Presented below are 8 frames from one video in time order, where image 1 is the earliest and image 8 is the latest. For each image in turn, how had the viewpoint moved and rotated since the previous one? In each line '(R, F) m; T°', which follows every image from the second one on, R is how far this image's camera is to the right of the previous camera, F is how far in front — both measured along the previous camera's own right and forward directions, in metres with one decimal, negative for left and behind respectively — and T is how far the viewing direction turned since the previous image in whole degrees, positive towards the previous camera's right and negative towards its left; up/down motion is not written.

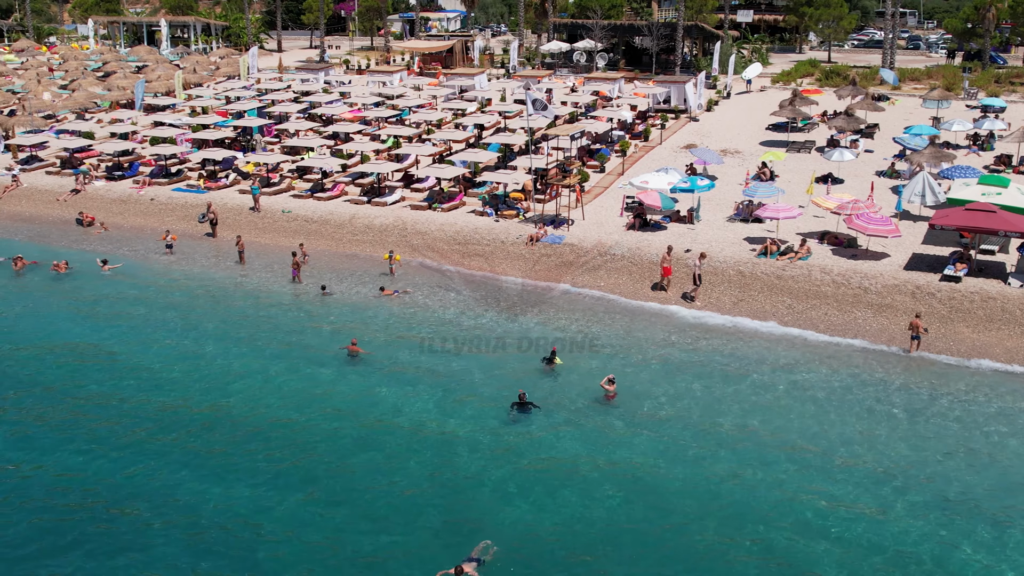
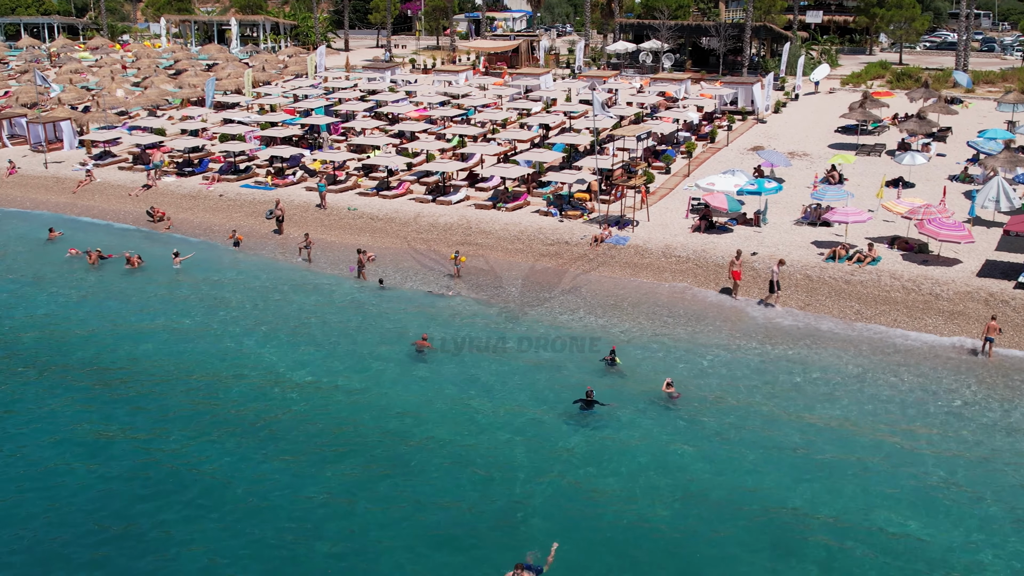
(-0.1, +0.1) m; -3°
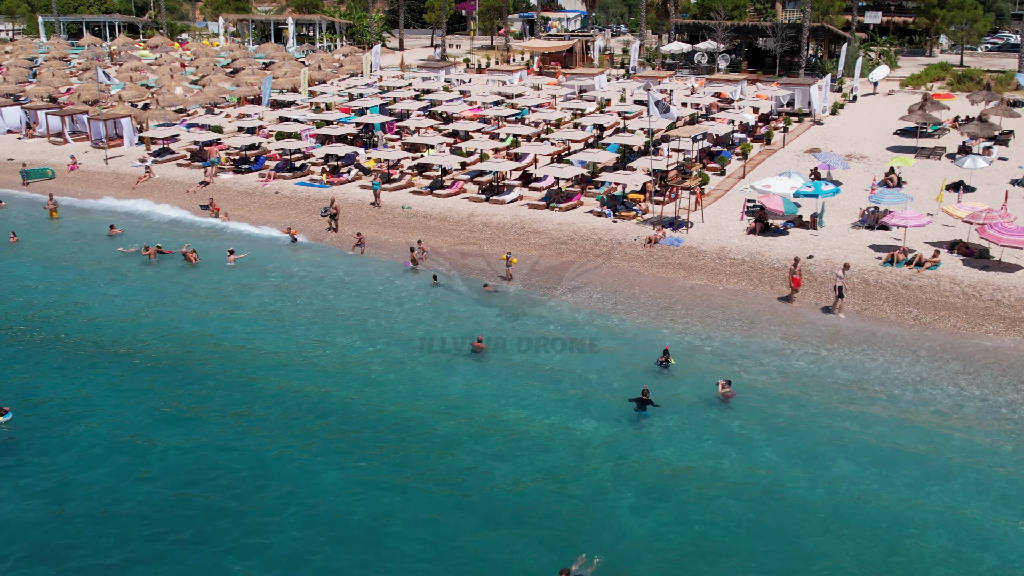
(-0.1, 0.0) m; -3°
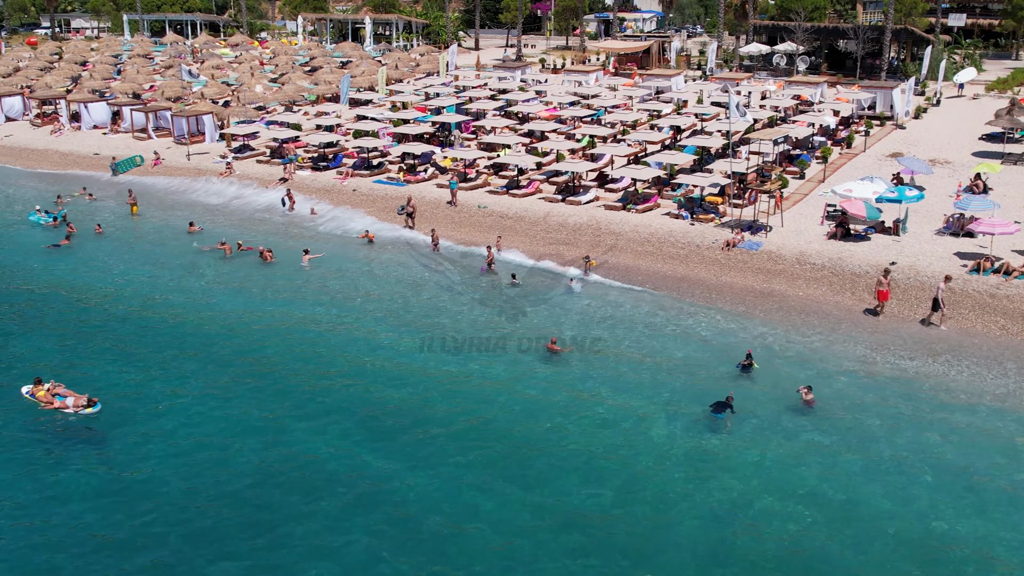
(-0.2, 0.0) m; -3°
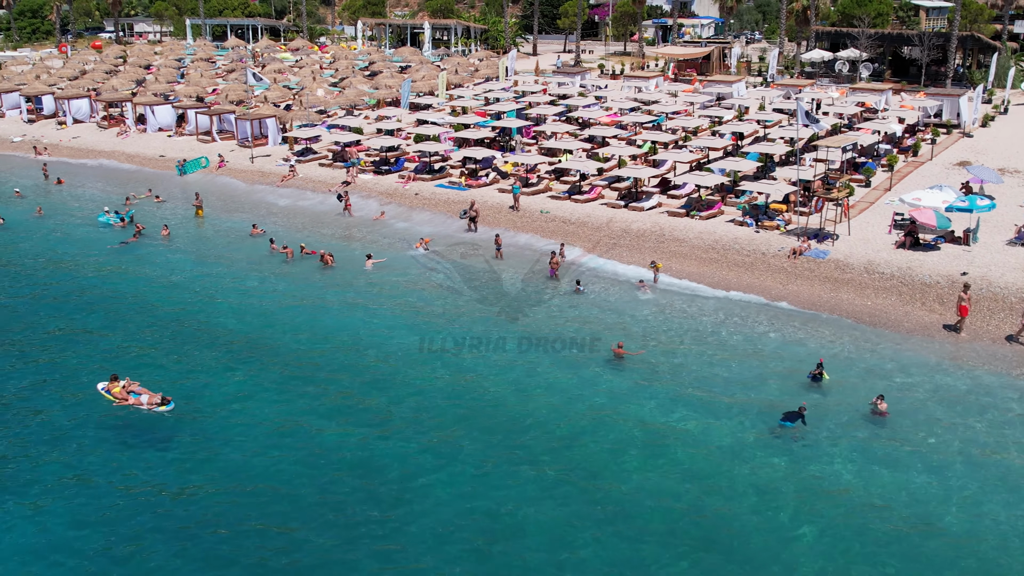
(-0.4, 0.0) m; -2°
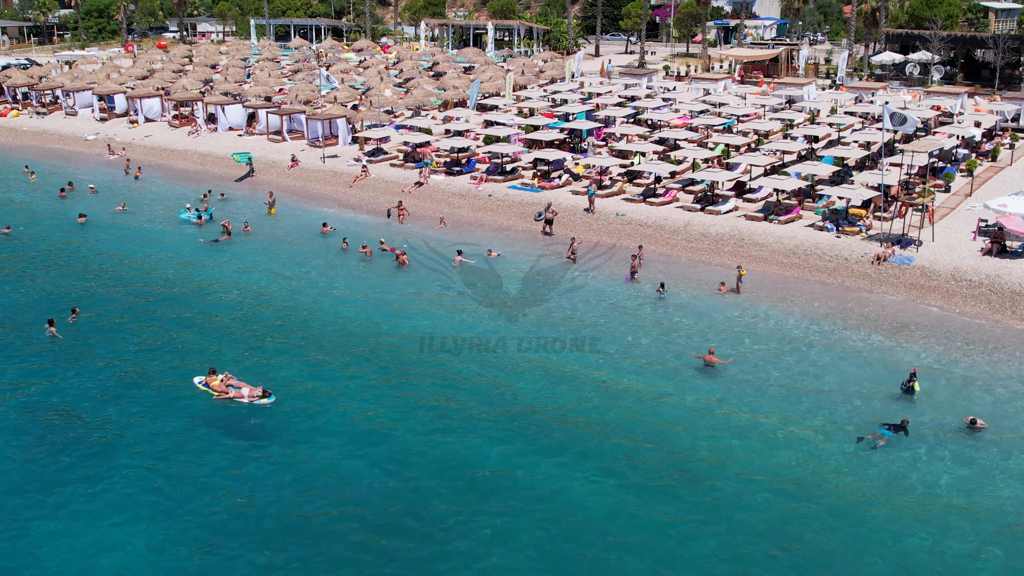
(-0.9, 0.0) m; -2°
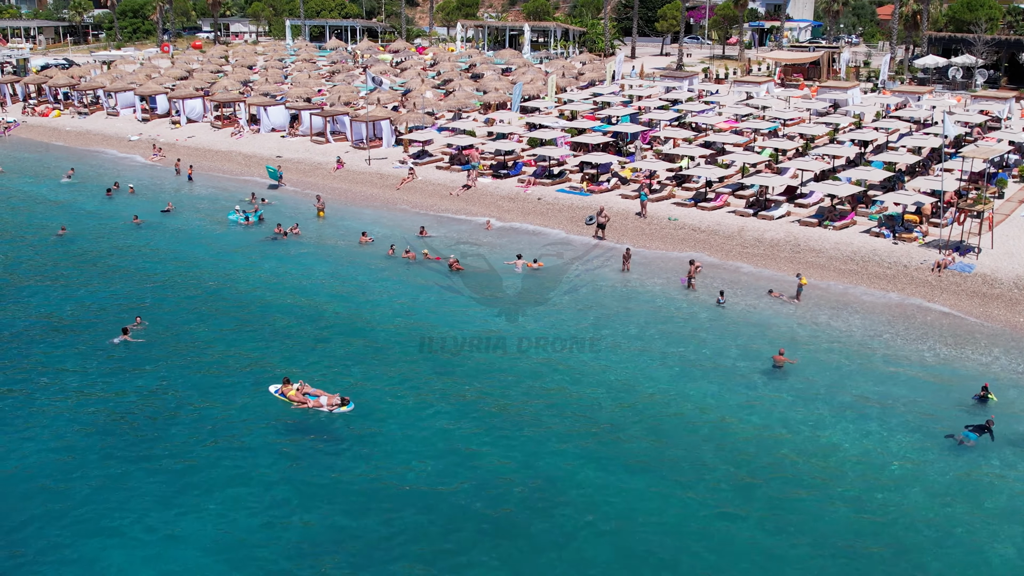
(-1.0, 0.0) m; -1°
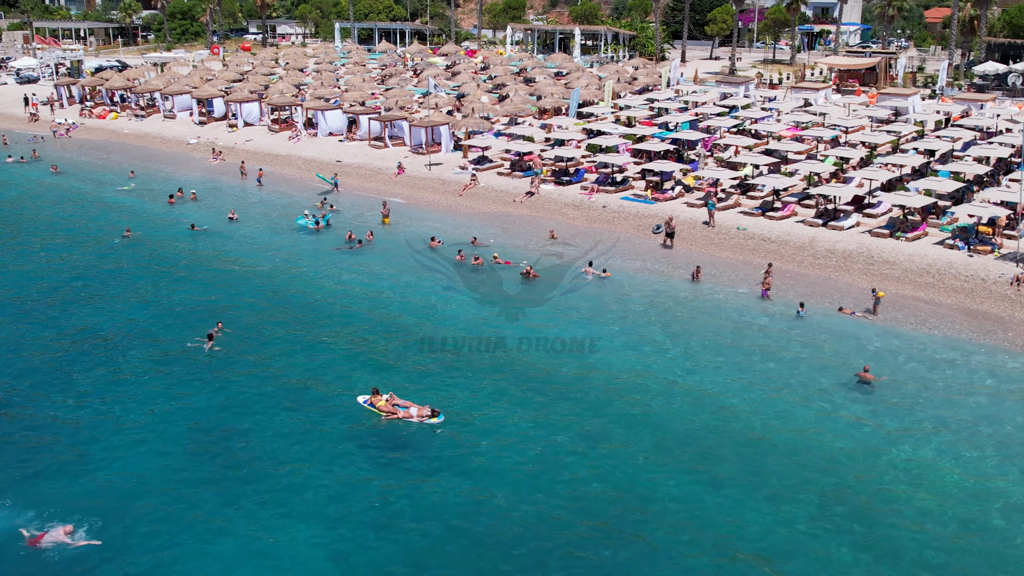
(-1.1, 0.0) m; -2°
